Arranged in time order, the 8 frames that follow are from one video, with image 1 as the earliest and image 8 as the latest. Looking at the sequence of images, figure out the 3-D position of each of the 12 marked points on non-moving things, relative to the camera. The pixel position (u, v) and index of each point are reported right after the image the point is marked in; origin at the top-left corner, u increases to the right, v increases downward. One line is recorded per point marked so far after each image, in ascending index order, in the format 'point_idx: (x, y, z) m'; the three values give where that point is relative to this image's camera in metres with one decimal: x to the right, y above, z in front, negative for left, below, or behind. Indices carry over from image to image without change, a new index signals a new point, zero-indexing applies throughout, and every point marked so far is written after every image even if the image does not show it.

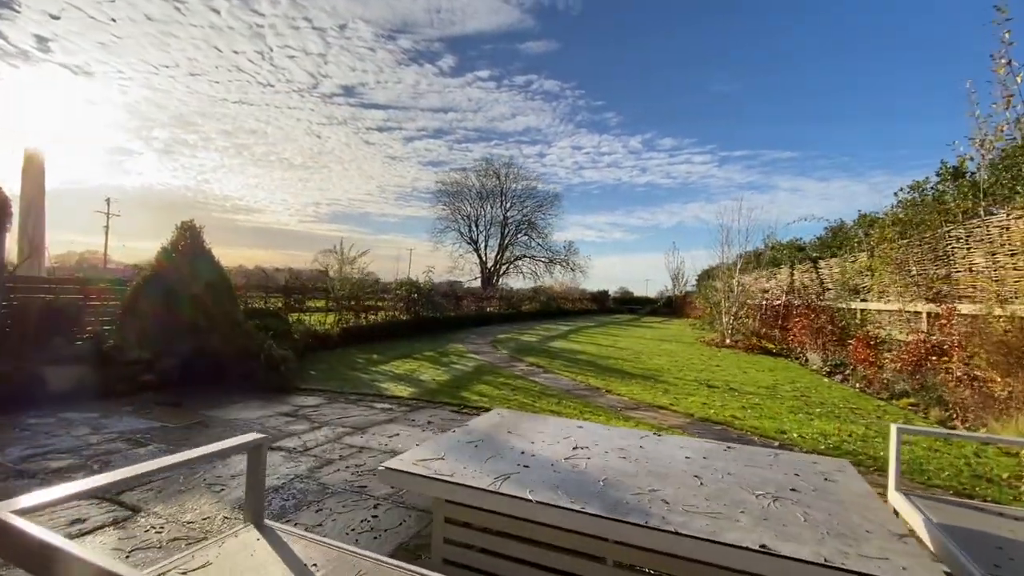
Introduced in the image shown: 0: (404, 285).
0: (-2.9, +0.1, +12.8) m
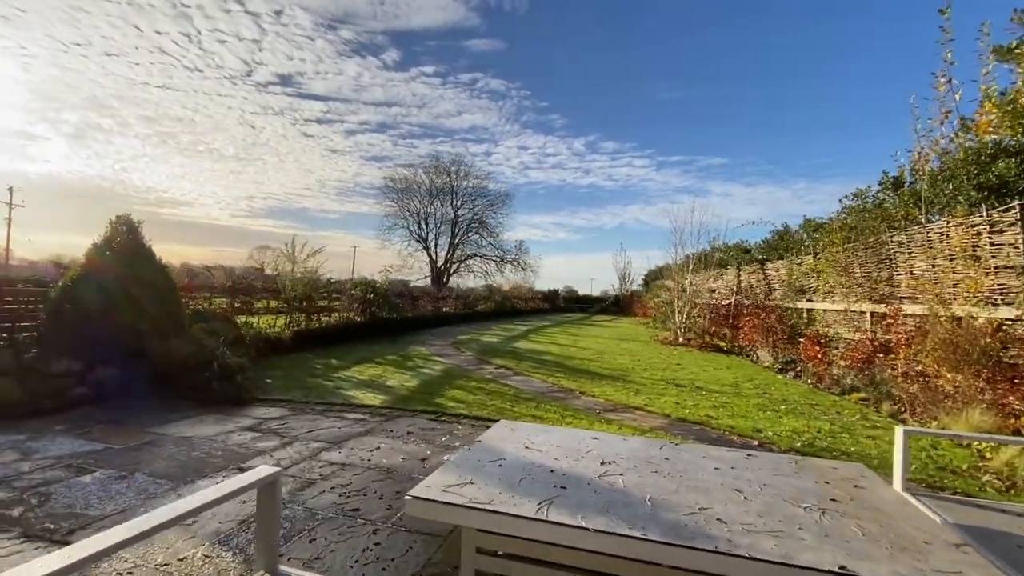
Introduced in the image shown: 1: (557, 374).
0: (-3.9, +0.1, +12.3) m
1: (+0.7, -1.4, +7.5) m
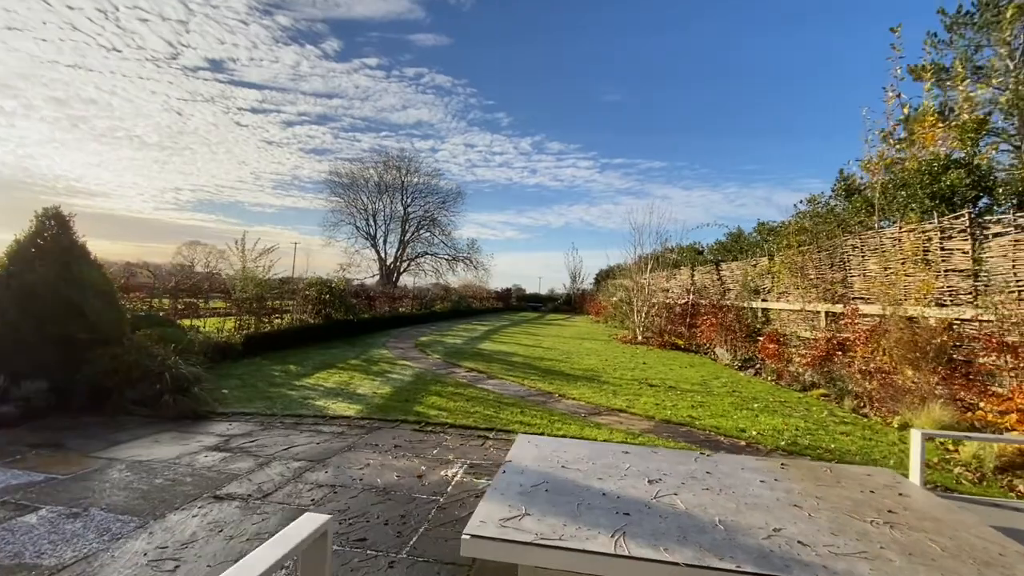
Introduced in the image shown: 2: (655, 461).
0: (-4.8, +0.1, +11.6) m
1: (+0.3, -1.4, +7.4) m
2: (+0.7, -0.9, +2.4) m
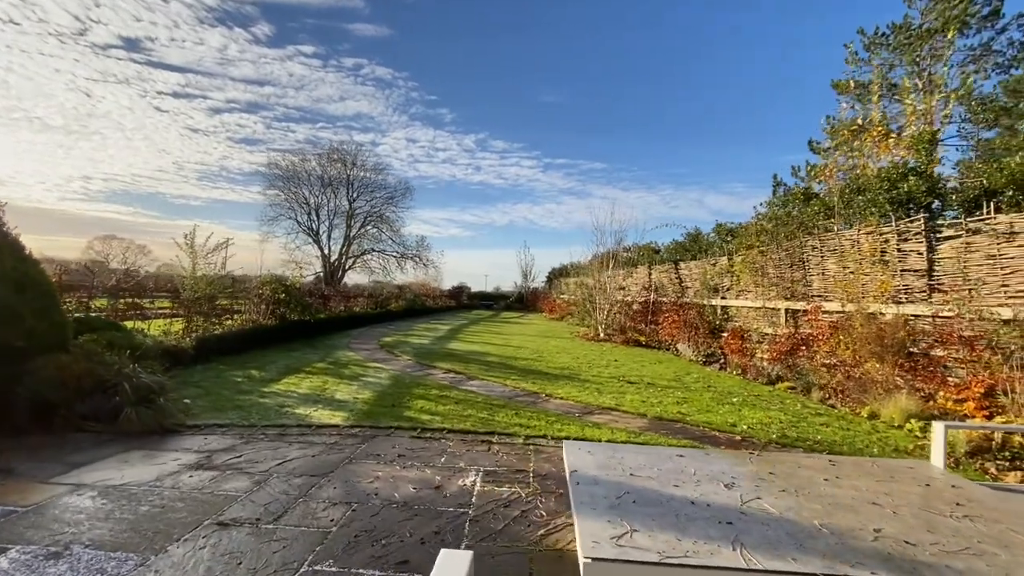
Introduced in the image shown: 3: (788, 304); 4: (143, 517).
0: (-5.6, +0.1, +10.9) m
1: (0.0, -1.4, +7.3) m
2: (+1.0, -0.9, +2.4) m
3: (+4.8, -0.3, +8.3) m
4: (-2.1, -1.3, +2.7) m
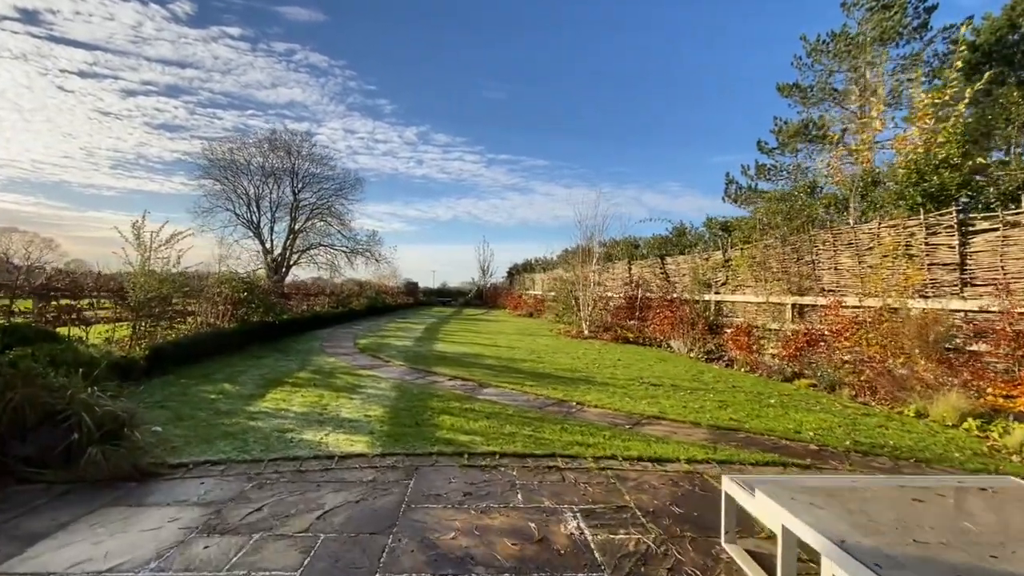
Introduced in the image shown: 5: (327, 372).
0: (-5.7, +0.2, +9.5) m
1: (+0.2, -1.3, +6.6) m
2: (+1.7, -0.9, +1.8) m
3: (+4.8, -0.2, +8.2) m
4: (-1.3, -1.3, +1.8) m
5: (-2.7, -1.2, +7.0) m
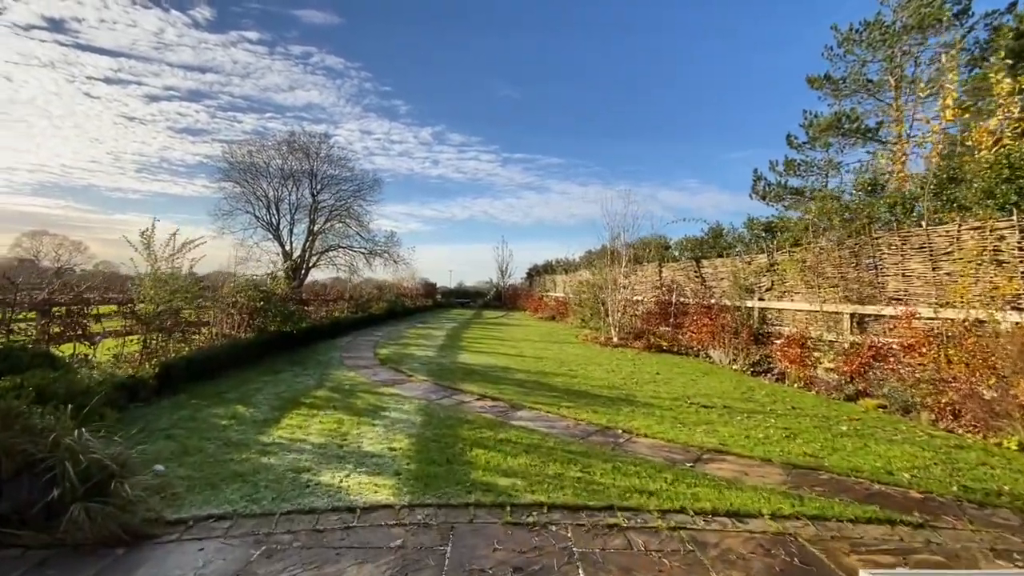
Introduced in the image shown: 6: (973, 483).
0: (-5.2, 0.0, +9.2) m
1: (+0.7, -1.5, +6.0) m
2: (+2.0, -1.0, +1.2) m
3: (+5.3, -0.3, +7.4) m
4: (-1.1, -1.5, +1.3) m
5: (-2.3, -1.4, +6.6) m
6: (+3.7, -1.6, +3.9) m
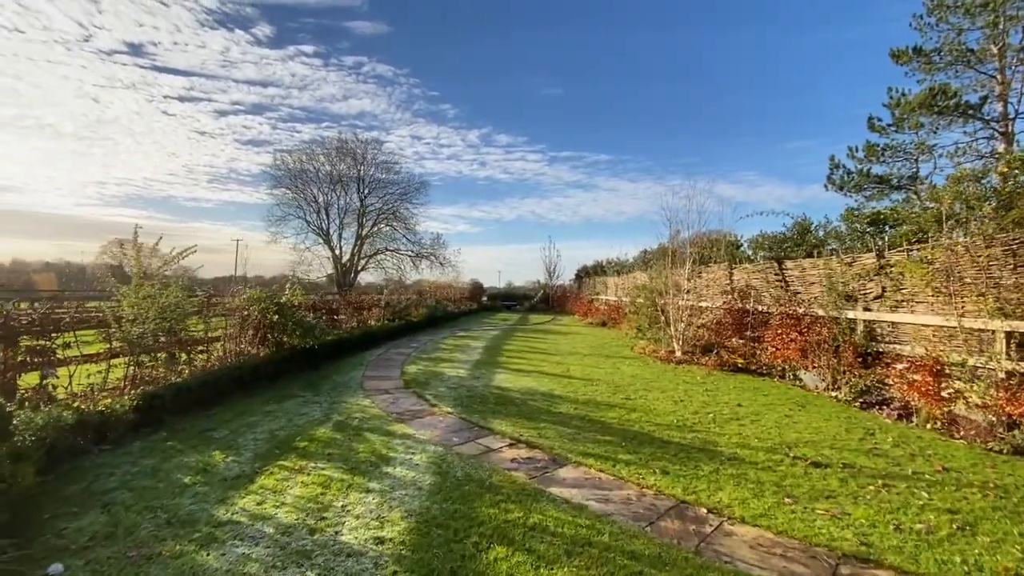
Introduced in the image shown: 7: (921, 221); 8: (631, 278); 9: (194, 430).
0: (-4.5, -0.2, +8.3) m
1: (+1.1, -1.6, +4.6) m
2: (+1.9, -1.2, -0.3) m
3: (+5.8, -0.4, +5.5) m
4: (-1.1, -1.6, +0.1) m
5: (-1.8, -1.6, +5.4) m
6: (+3.9, -1.7, +2.2) m
7: (+6.0, +1.0, +7.2) m
8: (+4.0, +0.3, +16.5) m
9: (-3.5, -1.6, +5.4) m
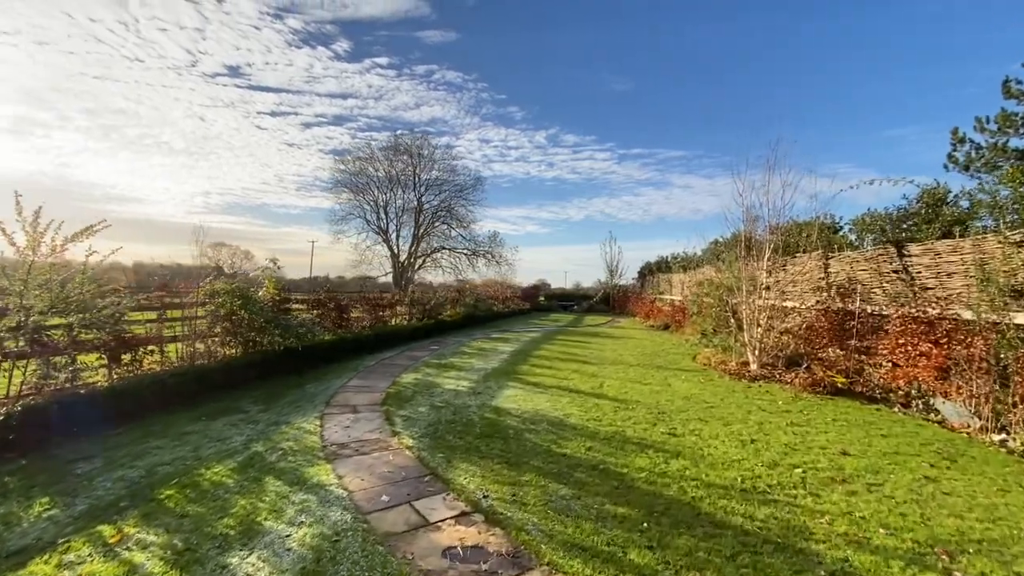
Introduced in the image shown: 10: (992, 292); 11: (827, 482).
0: (-4.2, -0.1, +7.1) m
1: (+0.7, -1.5, +2.7) m
2: (+0.8, -1.0, -2.3) m
3: (+5.5, -0.3, +2.9) m
4: (-2.1, -1.5, -1.5) m
5: (-2.0, -1.4, +3.9) m
6: (+3.1, -1.6, -0.1) m
7: (+5.9, +1.1, +4.5) m
8: (+5.3, +0.3, +14.0) m
9: (-3.7, -1.4, +4.1) m
10: (+5.7, 0.0, +5.6) m
11: (+2.5, -1.5, +3.8) m
